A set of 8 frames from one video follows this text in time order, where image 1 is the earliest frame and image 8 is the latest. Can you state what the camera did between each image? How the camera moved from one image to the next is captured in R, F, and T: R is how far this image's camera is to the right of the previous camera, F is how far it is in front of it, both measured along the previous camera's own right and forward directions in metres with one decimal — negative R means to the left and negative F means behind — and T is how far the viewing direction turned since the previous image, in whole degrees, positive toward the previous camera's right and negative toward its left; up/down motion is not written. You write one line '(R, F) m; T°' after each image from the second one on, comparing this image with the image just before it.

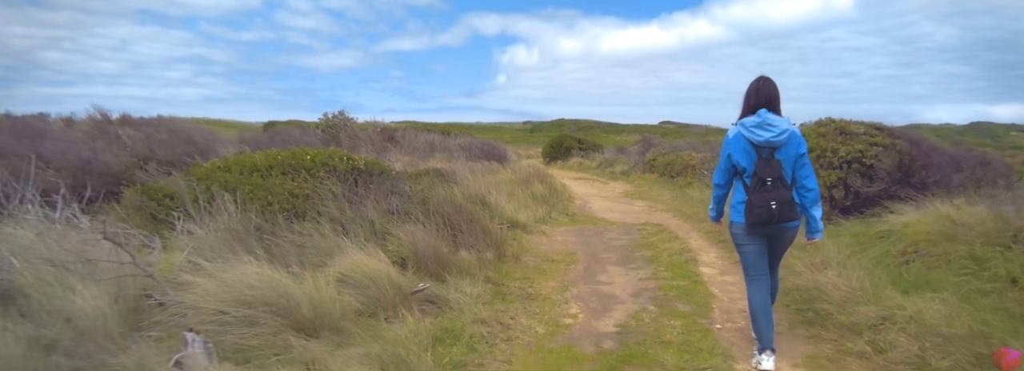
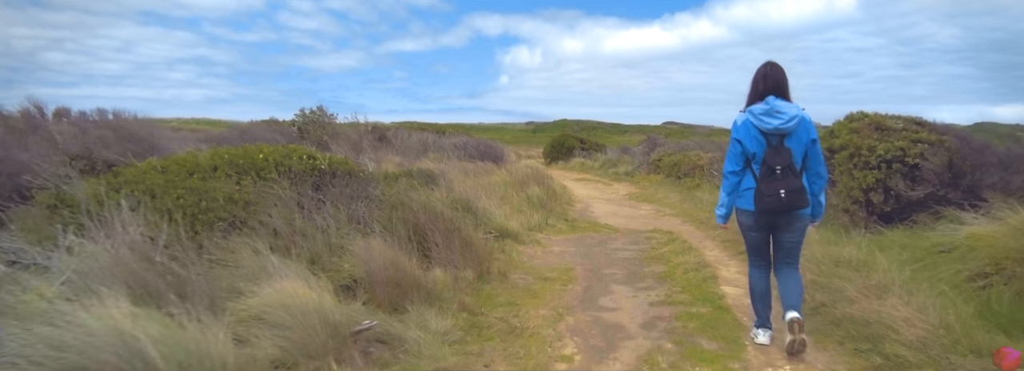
(+0.2, +1.0) m; 0°
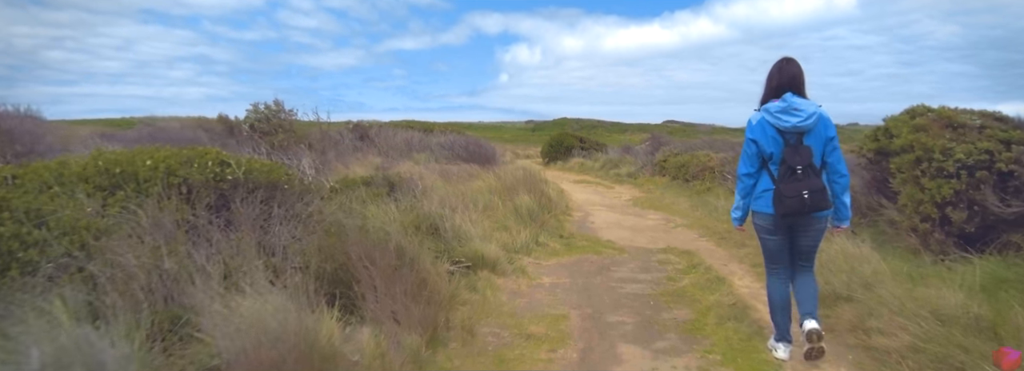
(+0.2, +1.4) m; 0°
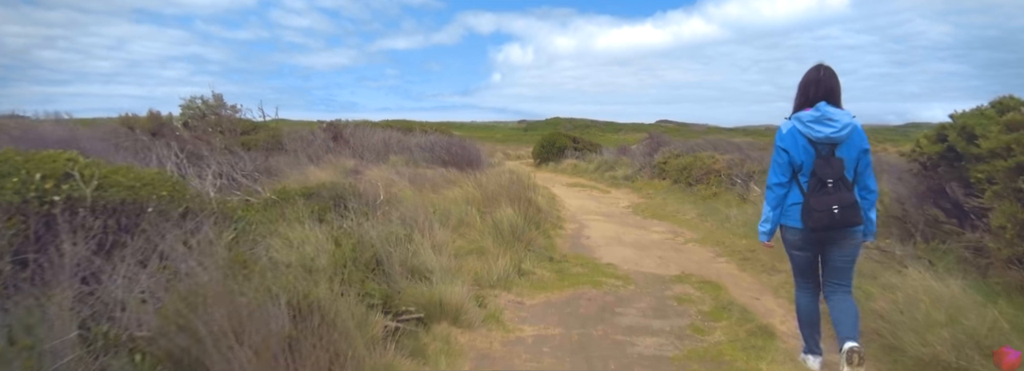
(+0.2, +1.3) m; +1°
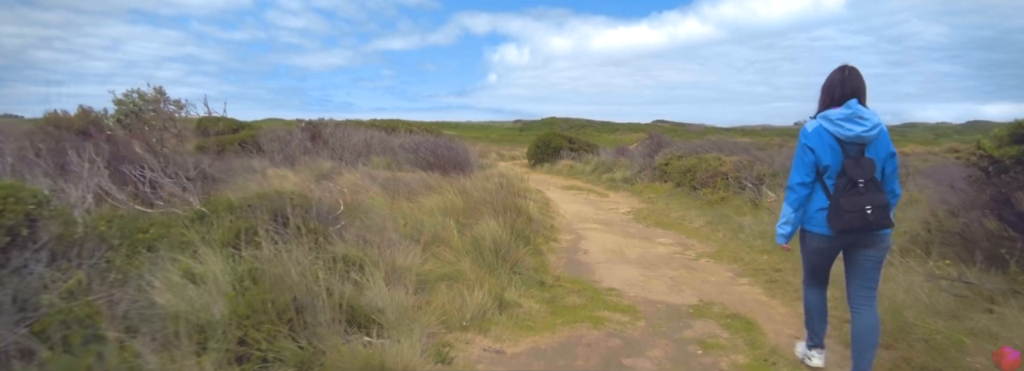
(+0.1, +1.0) m; 0°
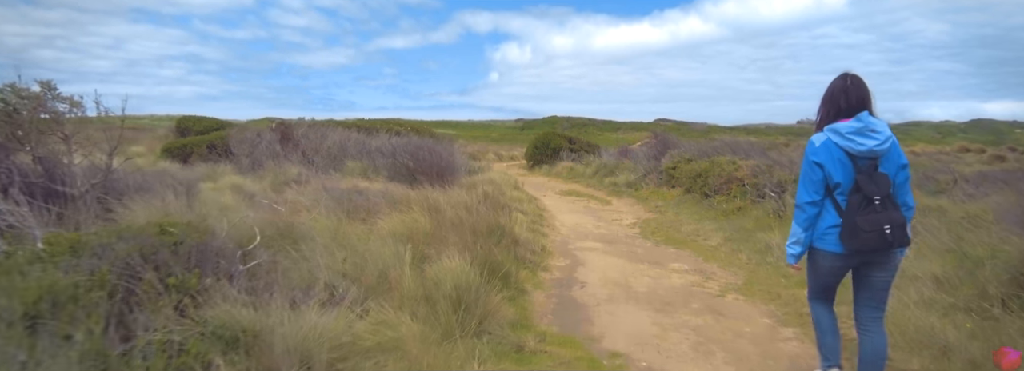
(+0.3, +1.3) m; 0°
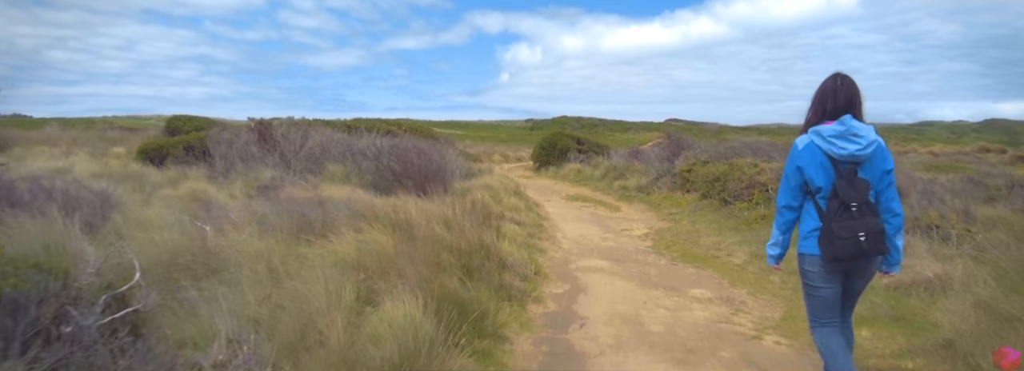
(+0.2, +1.1) m; -1°
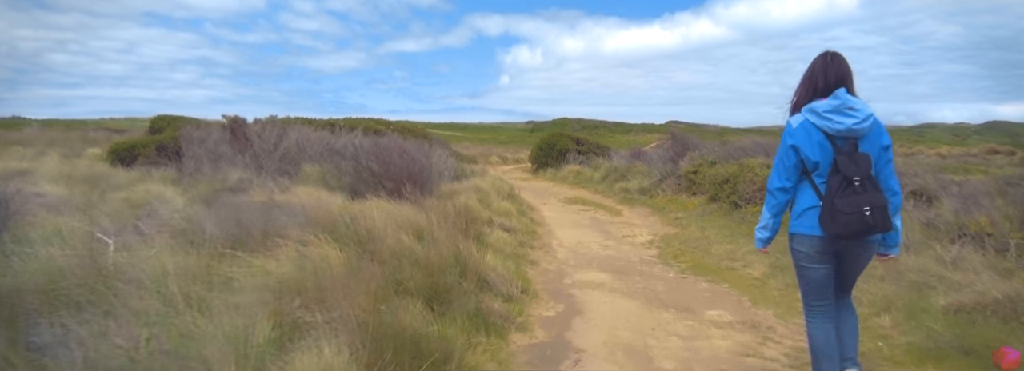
(+0.2, +0.8) m; 0°
